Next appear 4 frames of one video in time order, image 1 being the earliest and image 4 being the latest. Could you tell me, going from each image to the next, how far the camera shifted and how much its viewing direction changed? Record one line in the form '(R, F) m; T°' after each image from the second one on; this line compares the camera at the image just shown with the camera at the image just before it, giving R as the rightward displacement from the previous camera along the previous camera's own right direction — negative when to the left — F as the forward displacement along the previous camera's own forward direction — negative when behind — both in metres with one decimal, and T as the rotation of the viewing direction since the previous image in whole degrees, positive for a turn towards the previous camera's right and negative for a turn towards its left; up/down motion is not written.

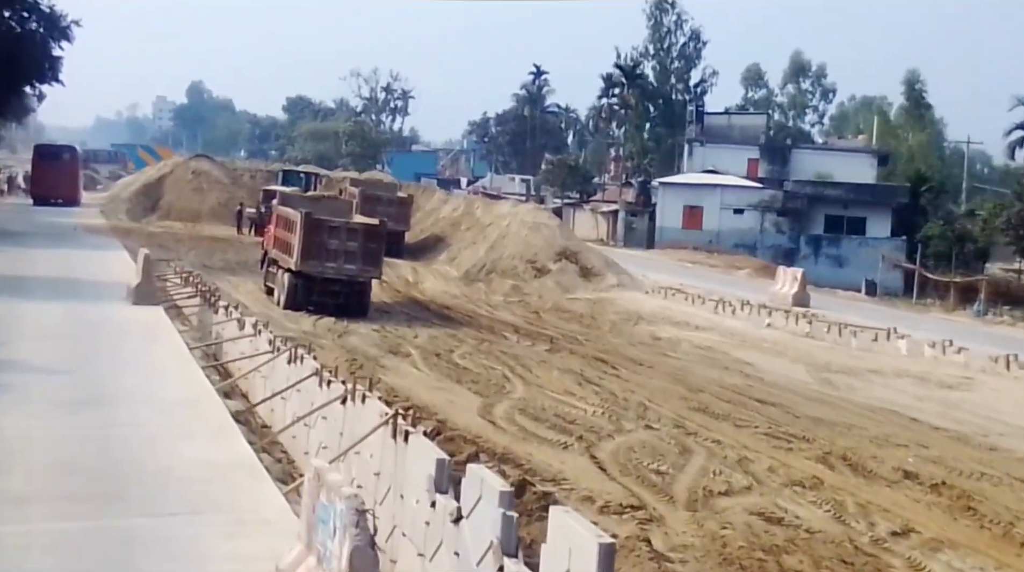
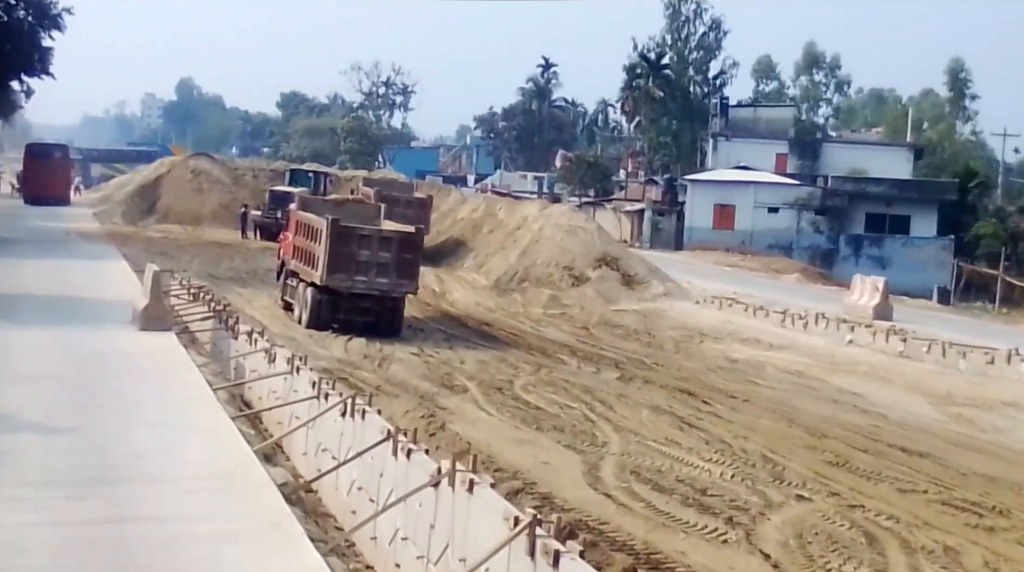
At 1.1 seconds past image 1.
(-1.2, +2.8) m; 0°
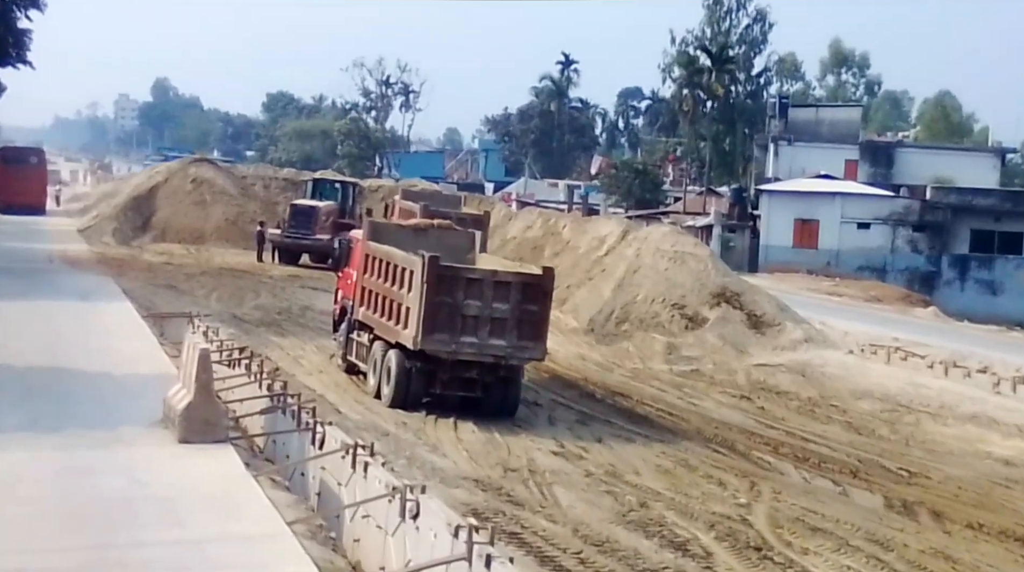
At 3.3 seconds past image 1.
(-2.6, +5.9) m; +1°
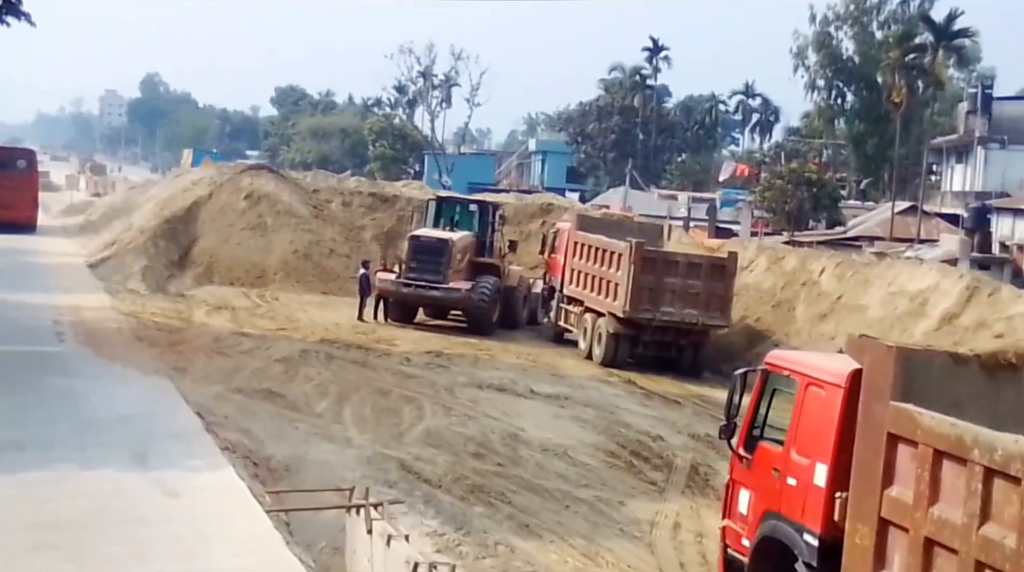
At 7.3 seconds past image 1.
(-4.8, +11.2) m; +1°
